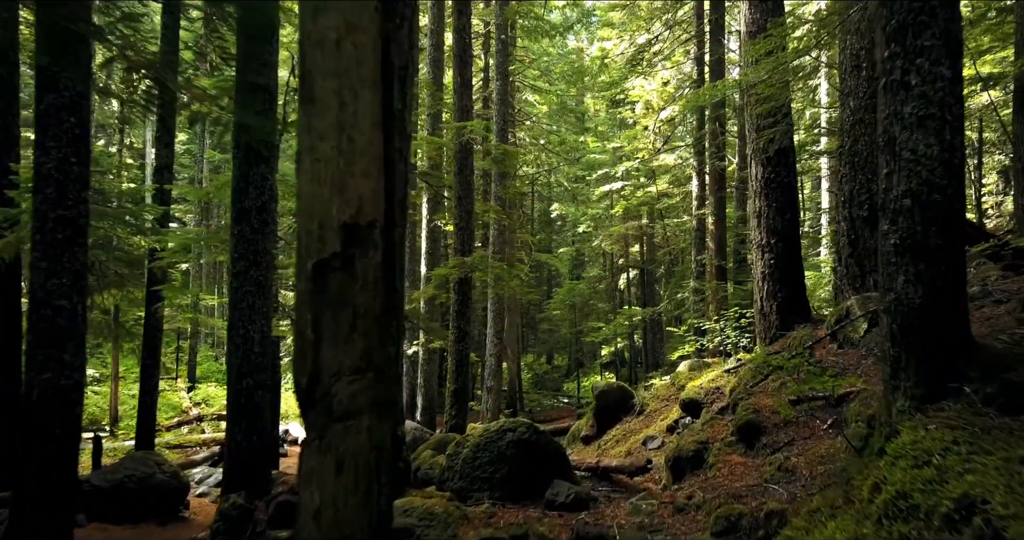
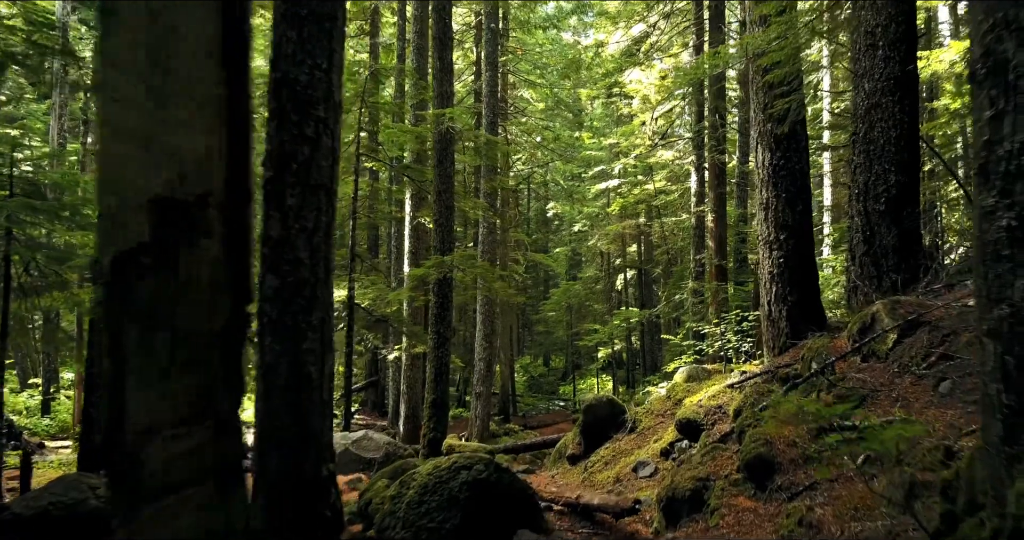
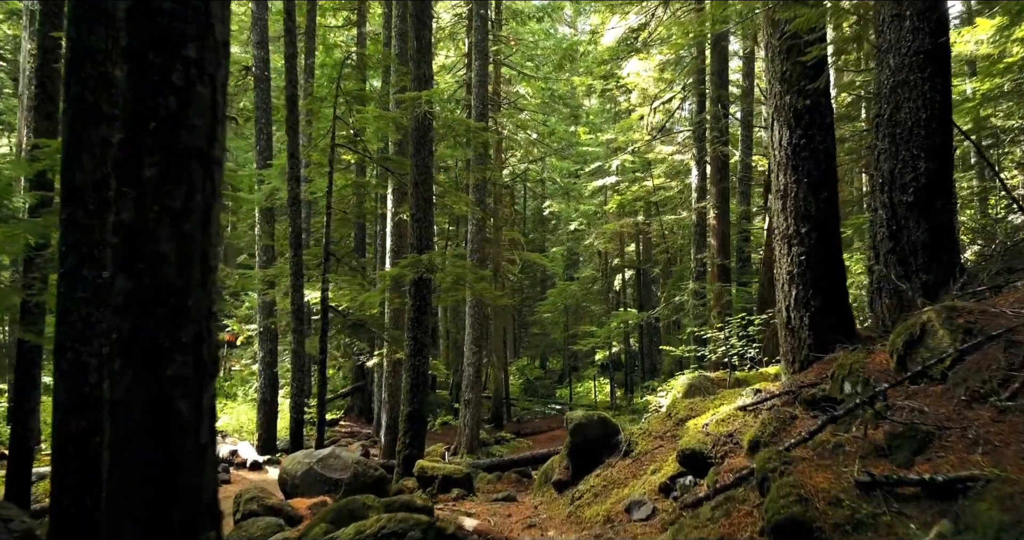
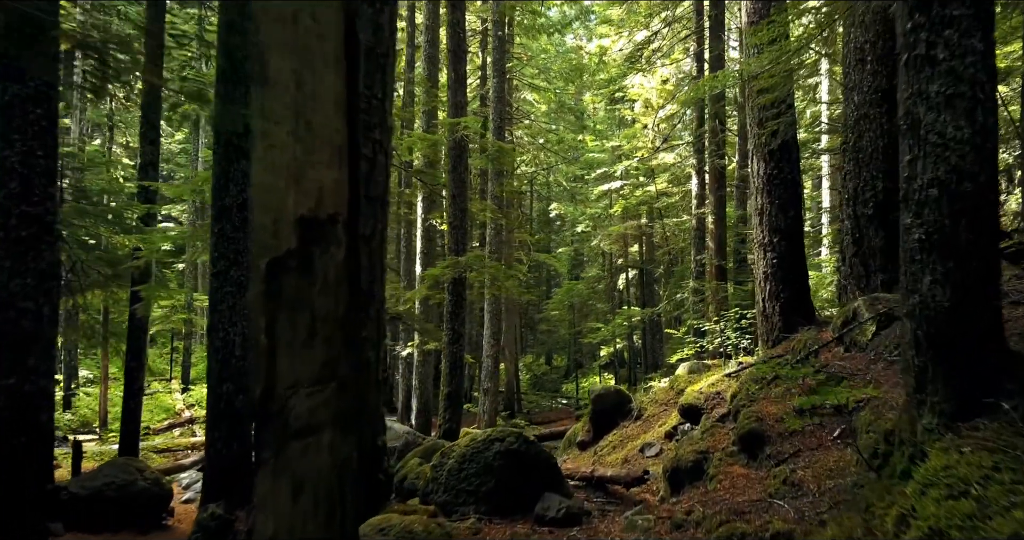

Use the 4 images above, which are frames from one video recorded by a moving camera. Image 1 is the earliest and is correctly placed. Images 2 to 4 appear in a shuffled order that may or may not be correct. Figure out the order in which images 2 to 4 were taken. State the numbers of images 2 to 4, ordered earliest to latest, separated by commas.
4, 2, 3
